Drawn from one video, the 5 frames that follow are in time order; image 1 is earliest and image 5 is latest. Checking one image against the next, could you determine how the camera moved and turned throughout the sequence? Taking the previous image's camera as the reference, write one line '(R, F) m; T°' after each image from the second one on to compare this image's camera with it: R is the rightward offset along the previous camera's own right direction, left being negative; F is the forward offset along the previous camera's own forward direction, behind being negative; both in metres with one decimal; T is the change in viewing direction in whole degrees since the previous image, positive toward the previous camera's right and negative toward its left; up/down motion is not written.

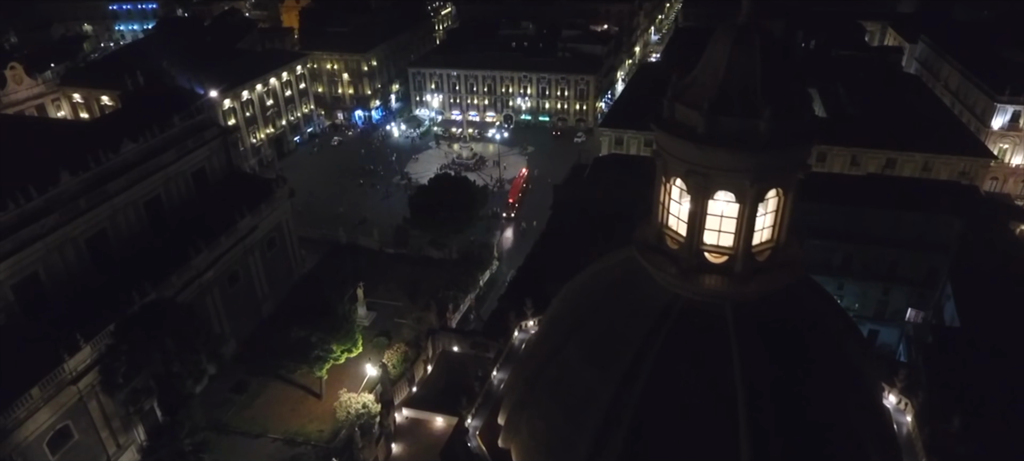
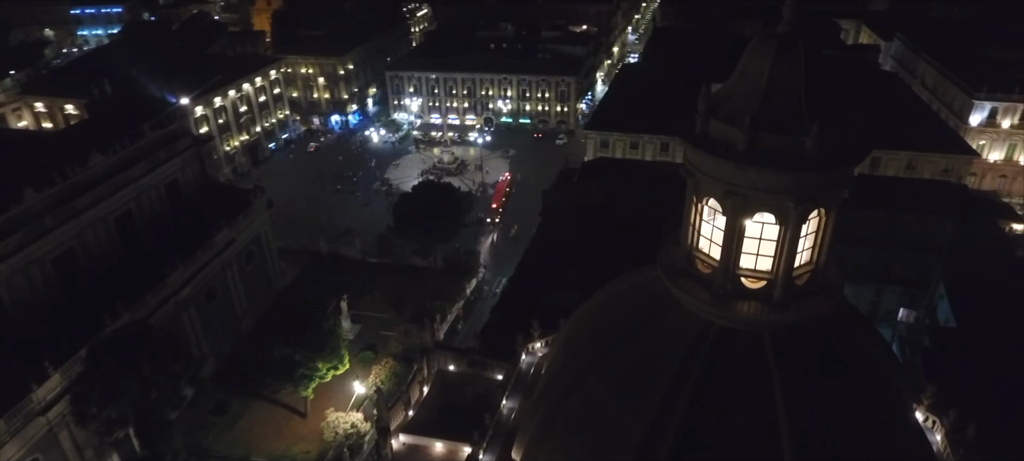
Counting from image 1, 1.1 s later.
(-1.0, +1.3) m; +2°
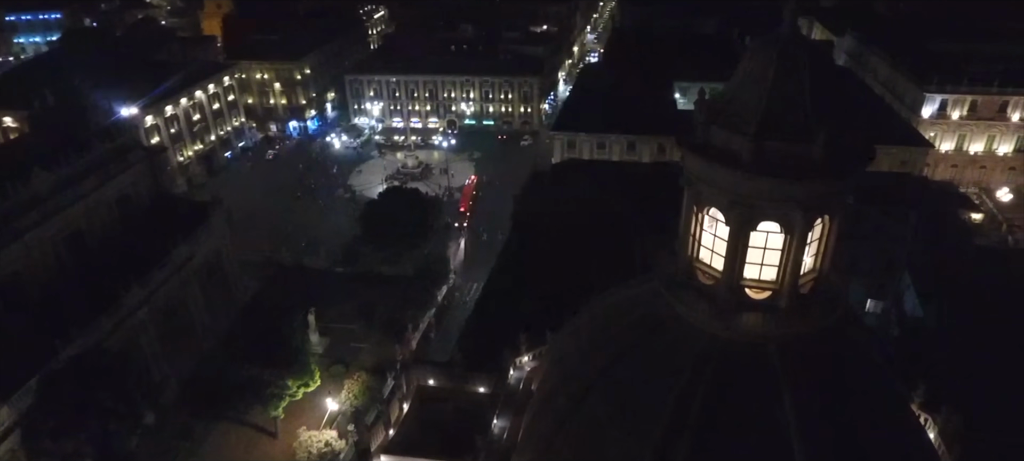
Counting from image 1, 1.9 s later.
(-0.7, +0.8) m; +3°
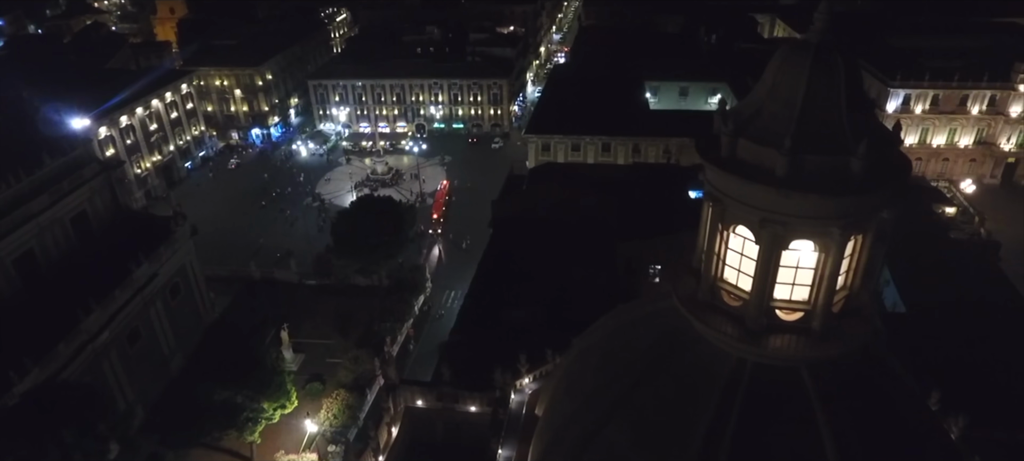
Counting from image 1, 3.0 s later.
(-0.9, +1.1) m; +3°
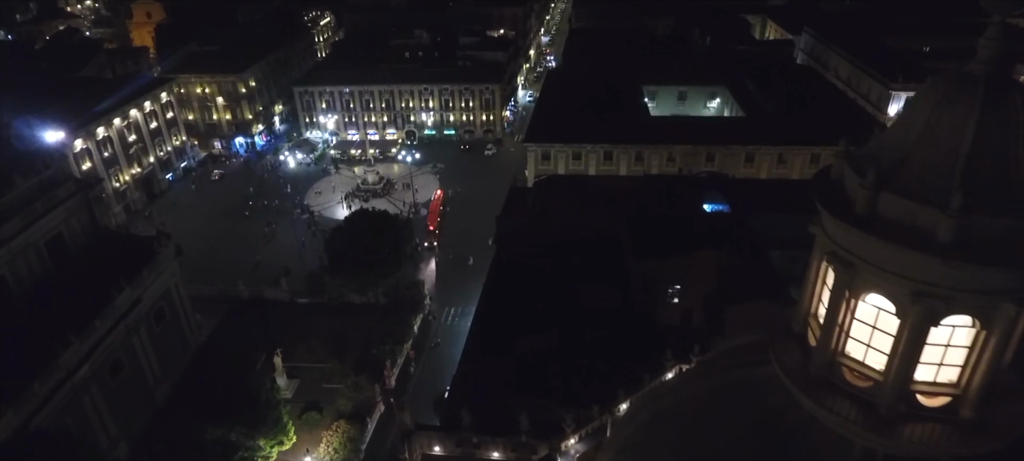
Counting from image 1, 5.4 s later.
(-1.7, +2.4) m; +2°
